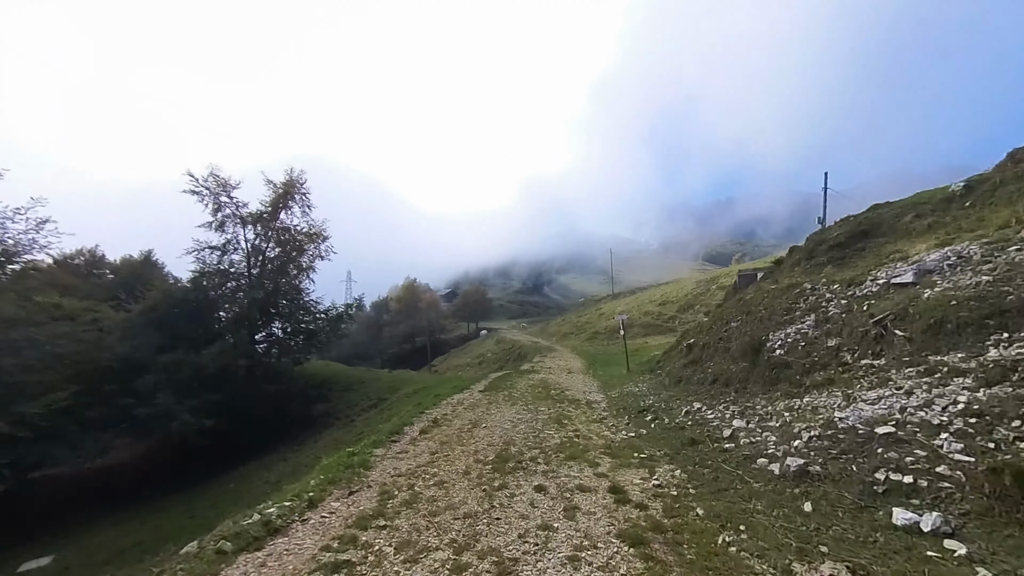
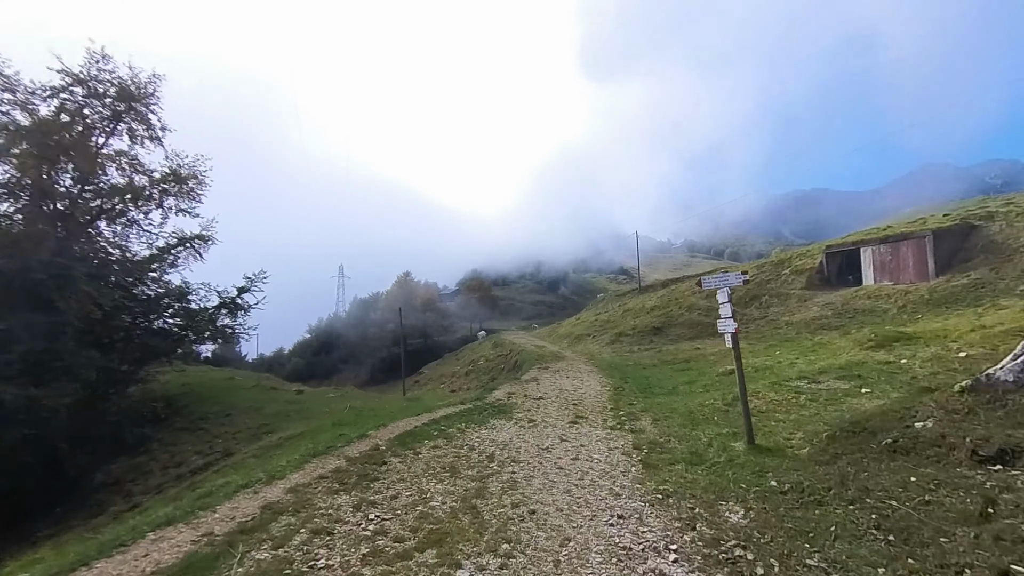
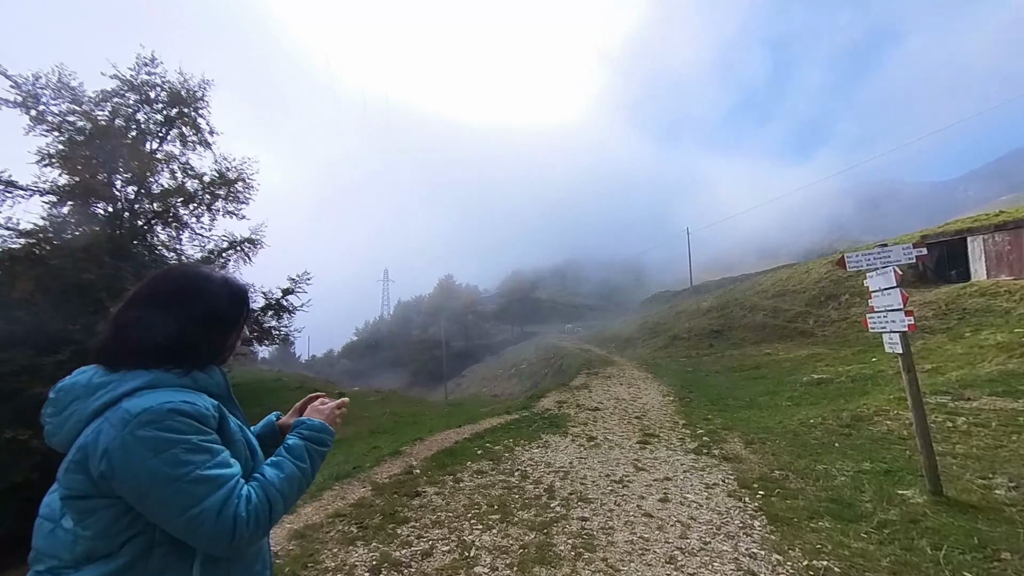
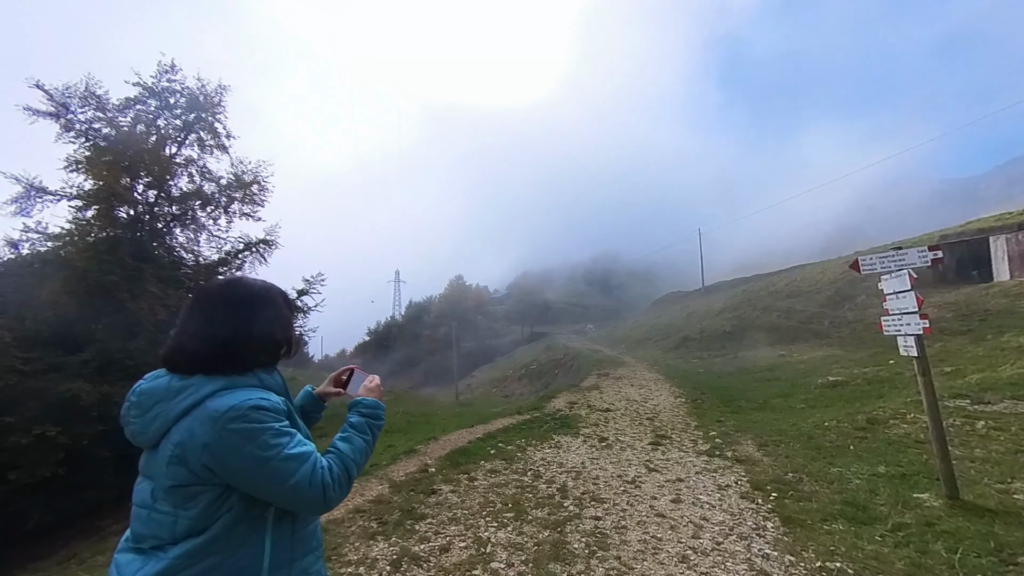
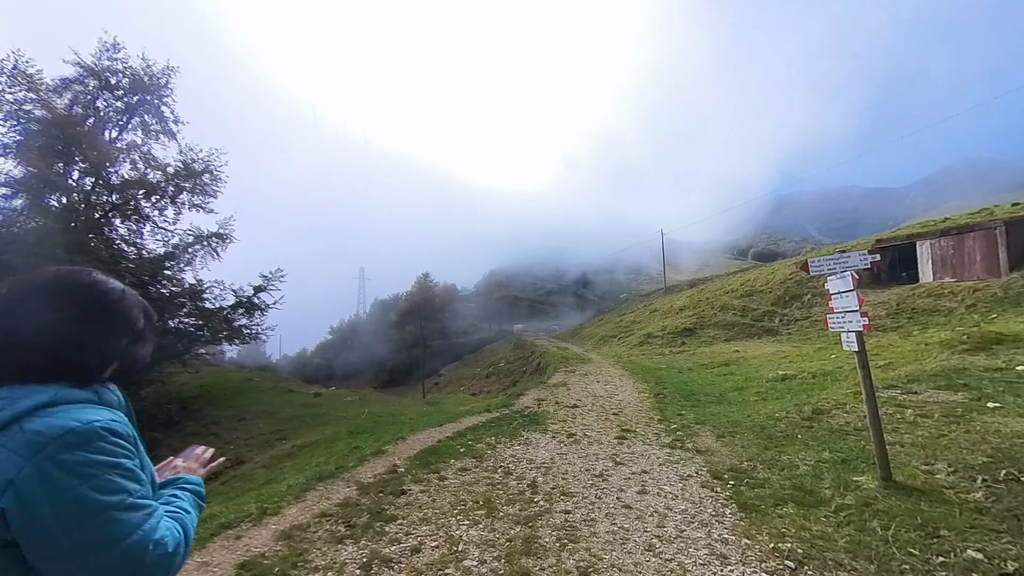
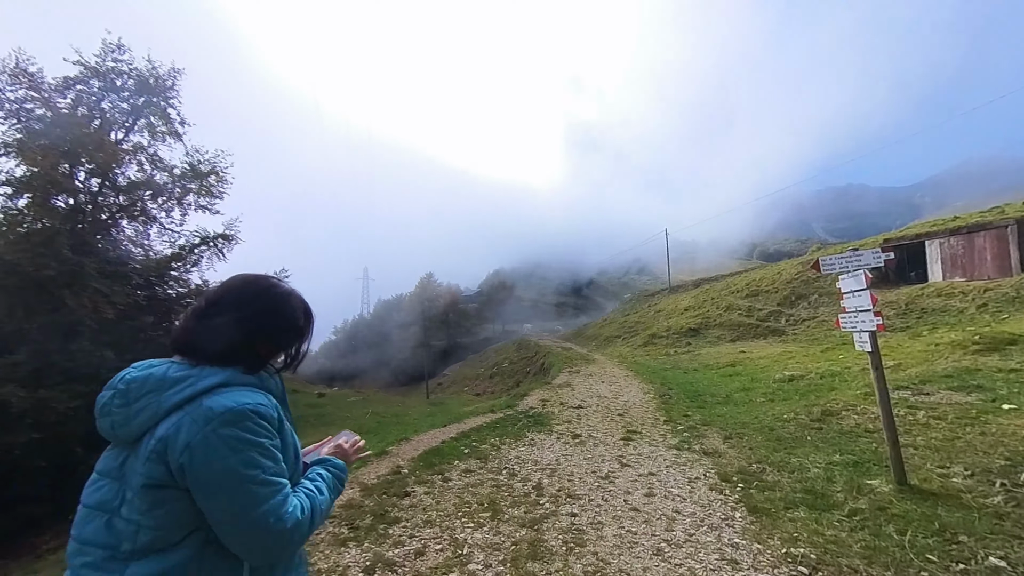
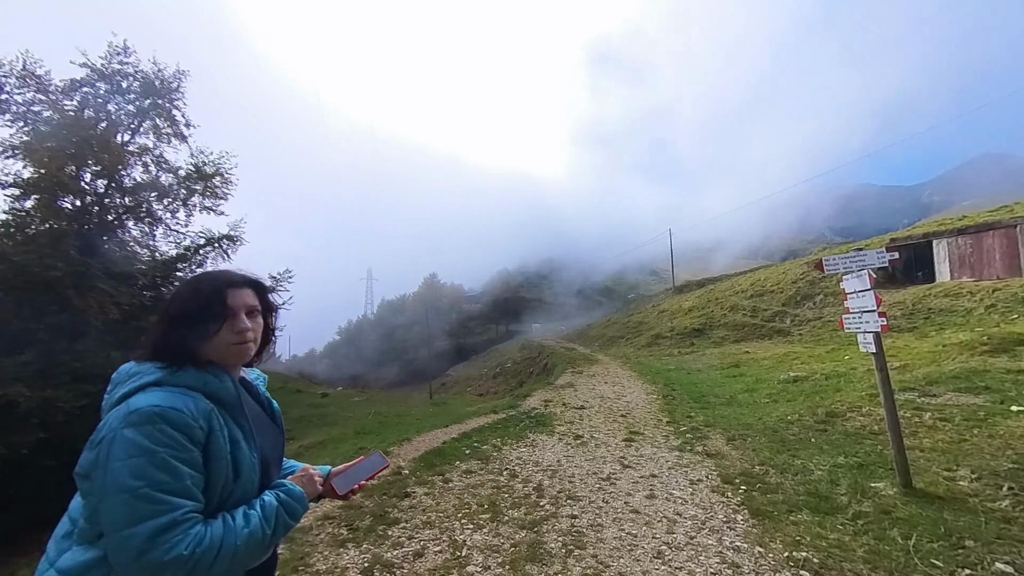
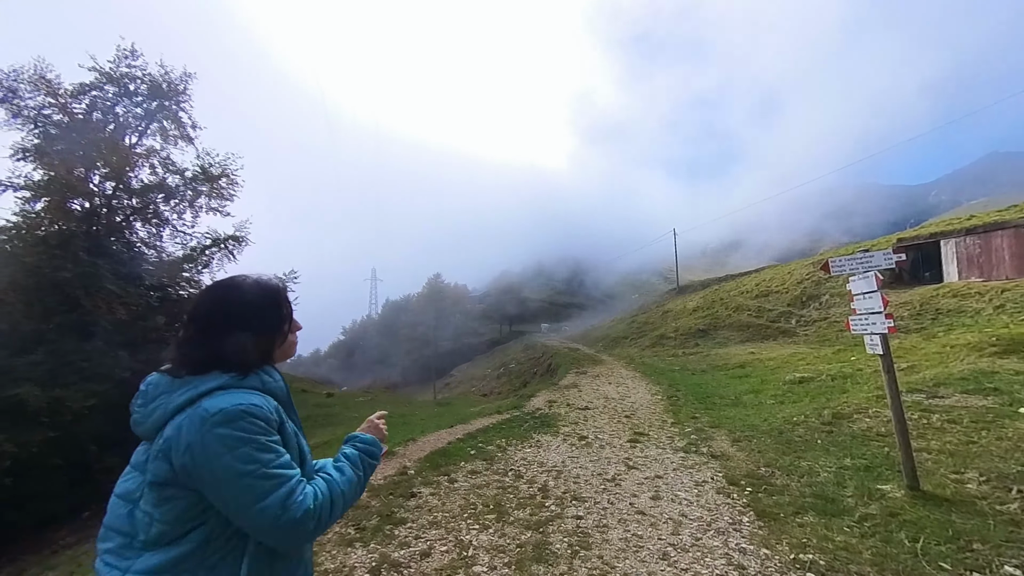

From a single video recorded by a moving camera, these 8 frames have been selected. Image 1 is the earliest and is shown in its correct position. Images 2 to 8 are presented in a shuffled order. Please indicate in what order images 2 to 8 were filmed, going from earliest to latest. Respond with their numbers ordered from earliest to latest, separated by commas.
2, 5, 6, 7, 8, 3, 4
